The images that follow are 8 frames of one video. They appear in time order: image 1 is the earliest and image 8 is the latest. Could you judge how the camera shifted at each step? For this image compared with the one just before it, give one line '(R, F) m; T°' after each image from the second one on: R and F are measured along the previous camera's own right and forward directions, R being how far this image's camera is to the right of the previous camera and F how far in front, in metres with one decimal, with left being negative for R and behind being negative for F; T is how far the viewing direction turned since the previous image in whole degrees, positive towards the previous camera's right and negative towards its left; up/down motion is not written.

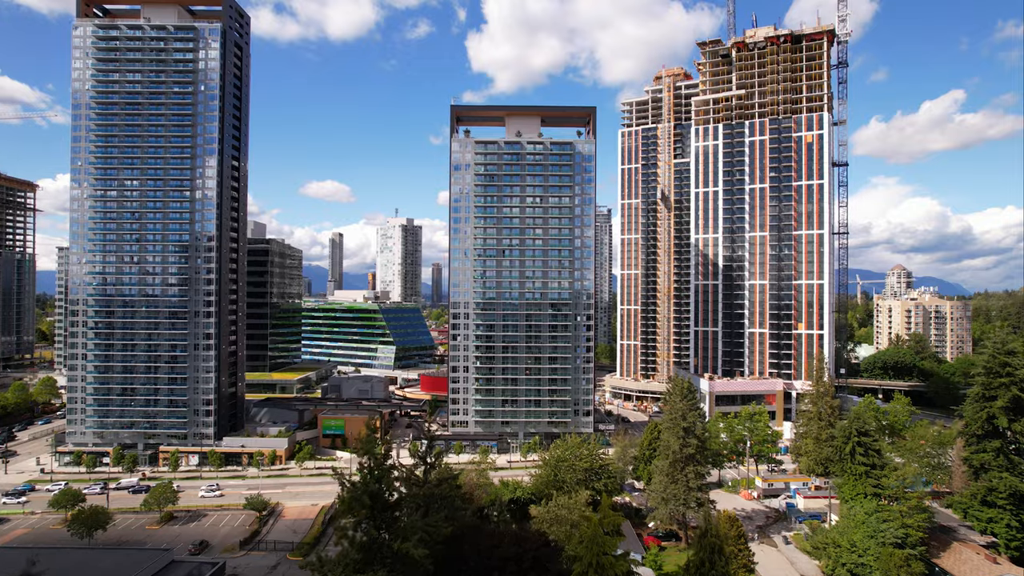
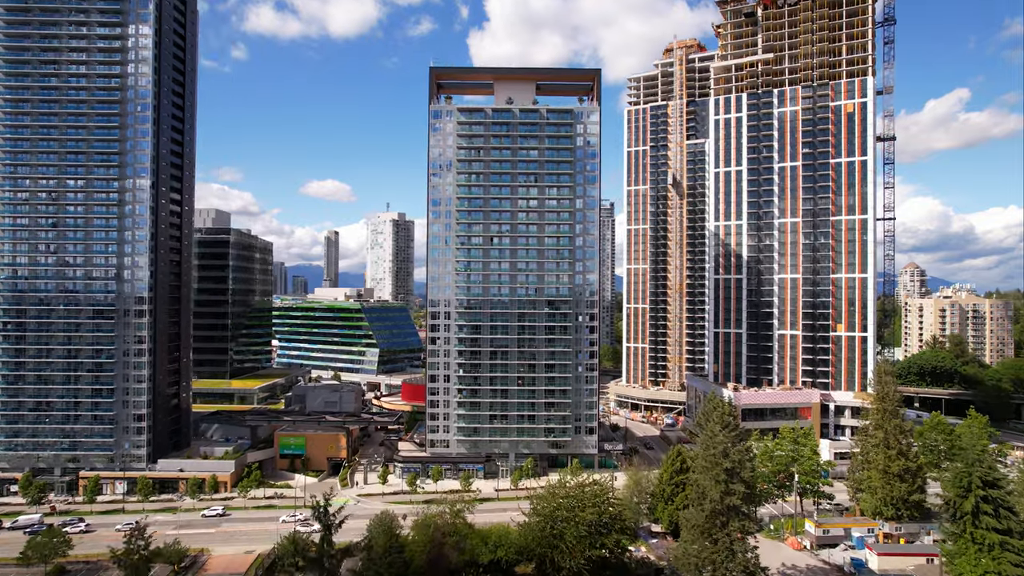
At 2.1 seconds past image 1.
(+1.6, +16.4) m; 0°
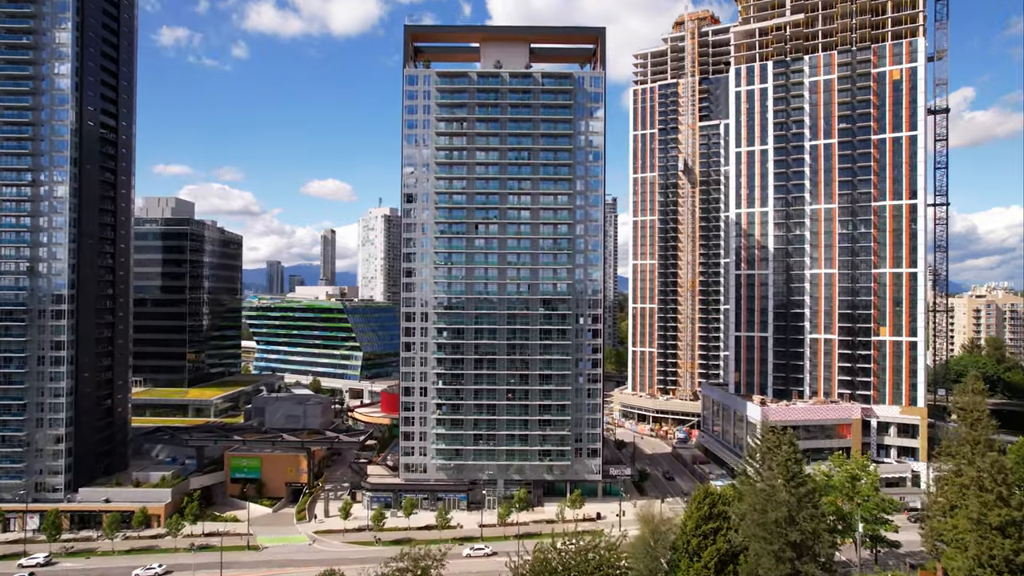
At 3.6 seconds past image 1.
(+1.5, +13.8) m; 0°
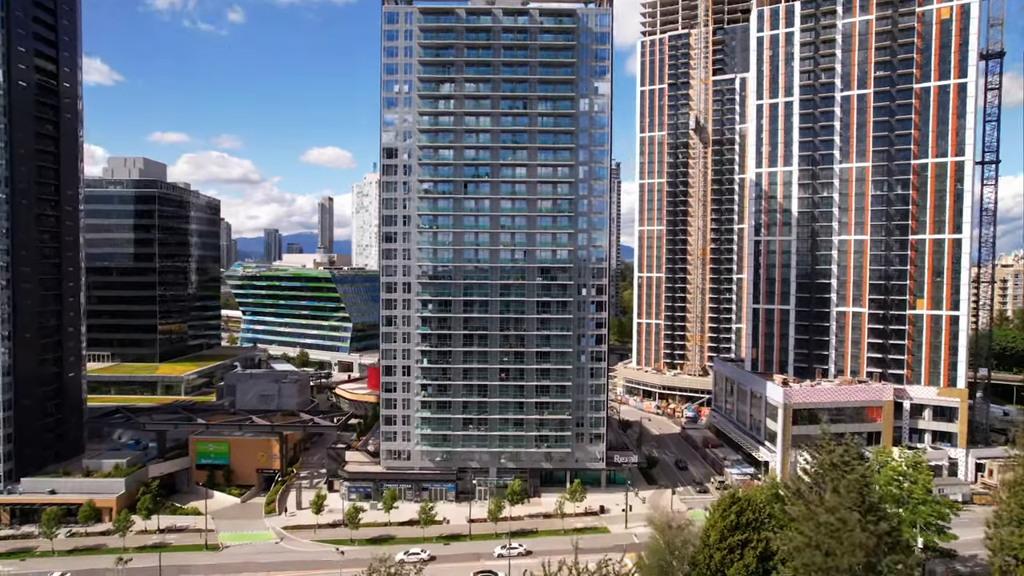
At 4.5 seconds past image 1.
(+0.8, +8.7) m; 0°
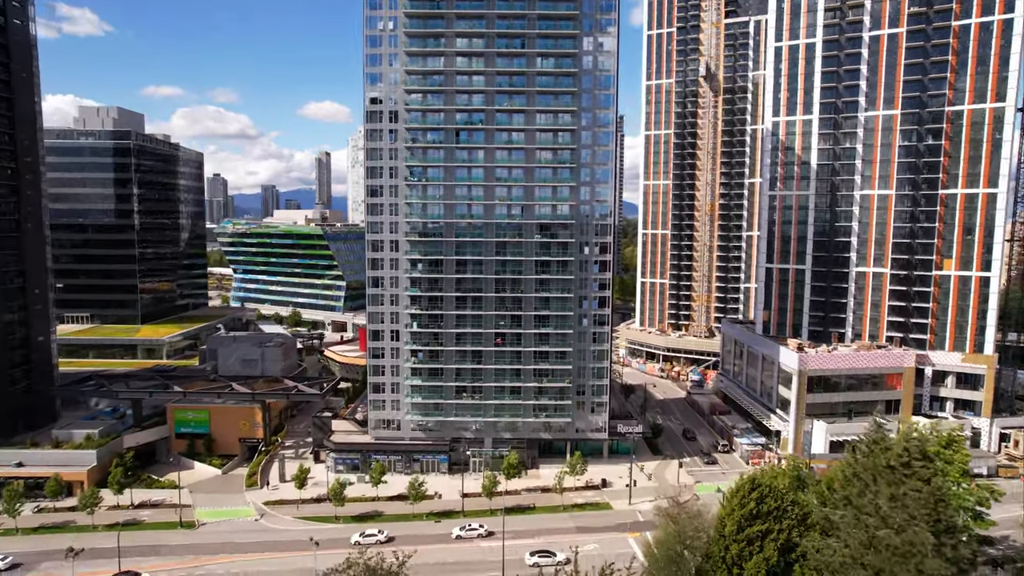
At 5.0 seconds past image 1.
(+0.4, +5.2) m; 0°
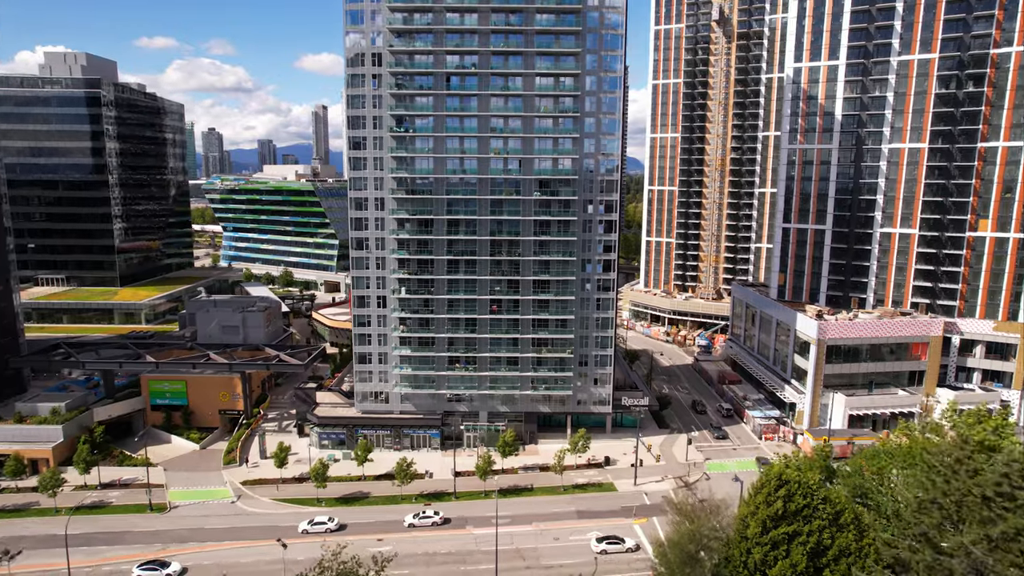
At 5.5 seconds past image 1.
(+0.4, +5.3) m; 0°
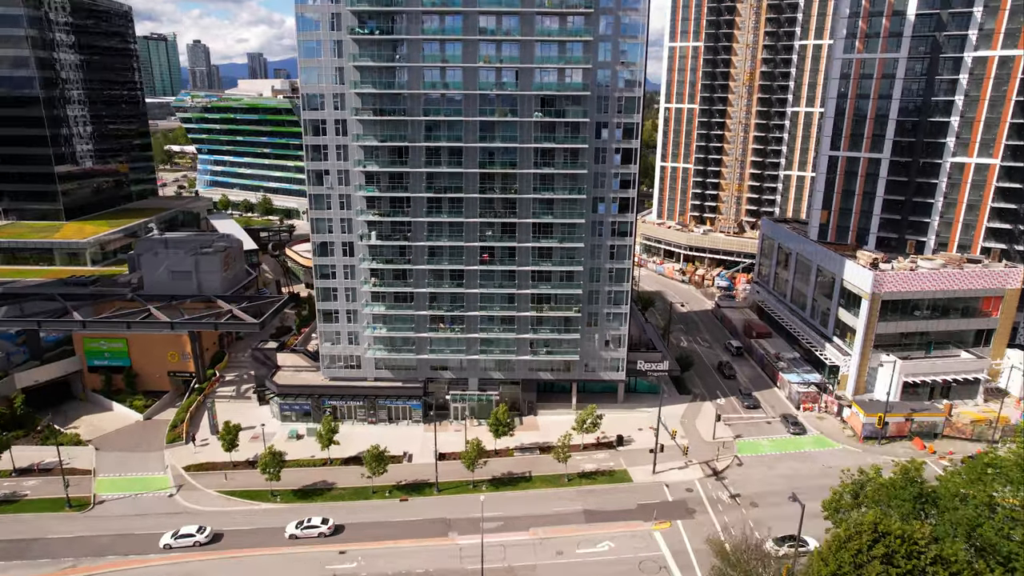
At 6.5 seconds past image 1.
(+0.5, +10.7) m; 0°
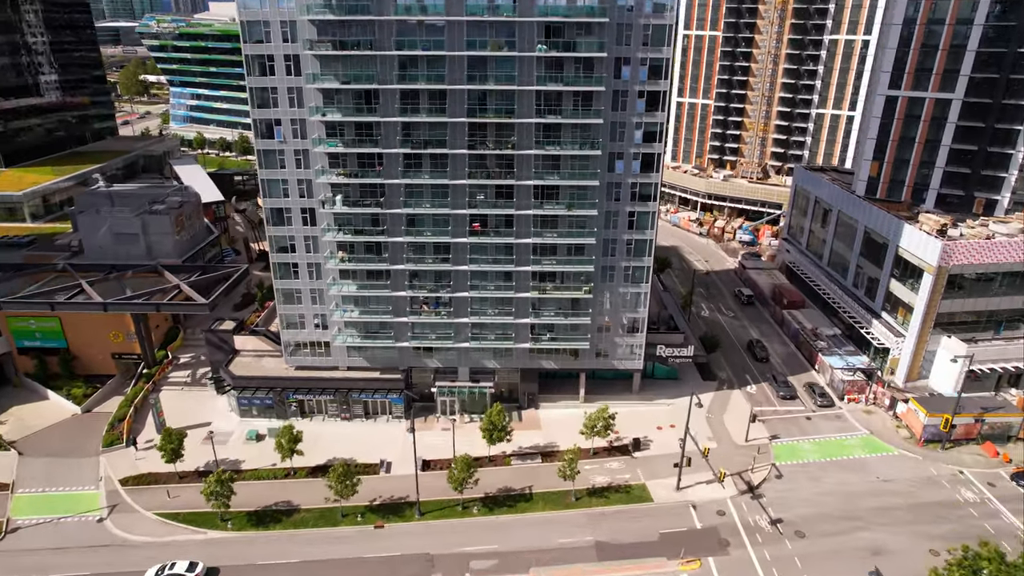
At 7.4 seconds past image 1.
(+0.2, +8.6) m; 0°
